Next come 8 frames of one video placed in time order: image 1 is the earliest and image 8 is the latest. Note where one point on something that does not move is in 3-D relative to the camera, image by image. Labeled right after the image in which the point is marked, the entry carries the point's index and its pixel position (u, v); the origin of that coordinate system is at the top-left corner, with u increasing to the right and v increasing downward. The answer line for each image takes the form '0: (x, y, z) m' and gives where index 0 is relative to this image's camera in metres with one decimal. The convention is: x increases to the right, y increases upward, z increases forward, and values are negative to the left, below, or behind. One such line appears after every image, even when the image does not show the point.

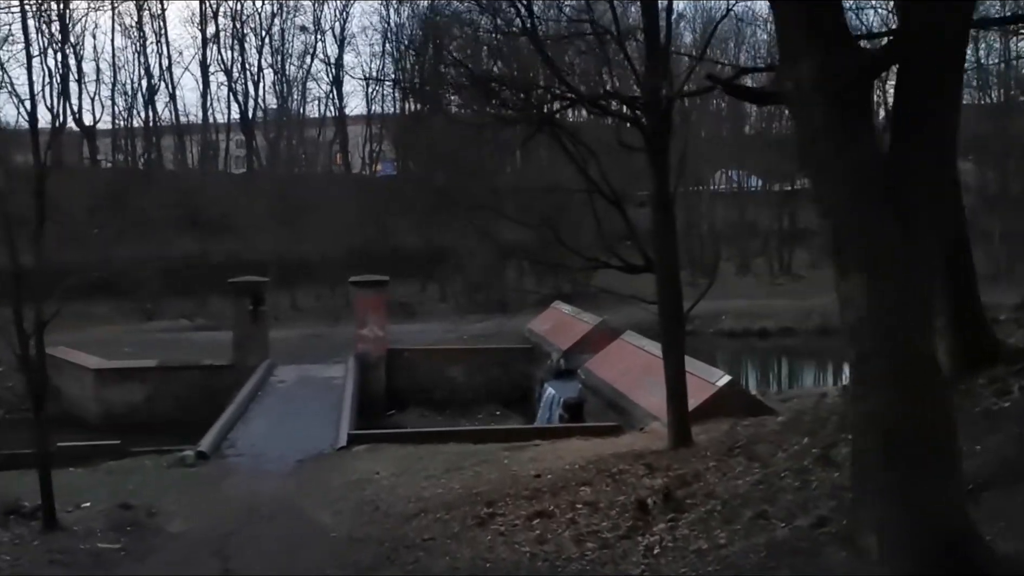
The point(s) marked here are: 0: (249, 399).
0: (-3.7, -1.6, +14.6) m
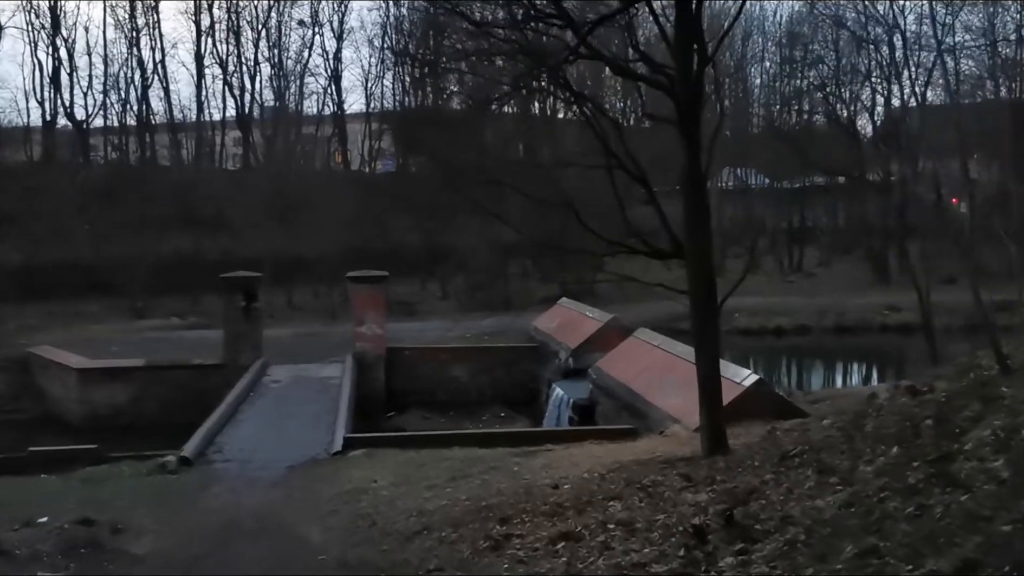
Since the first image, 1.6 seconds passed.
0: (-3.6, -1.5, +13.7) m
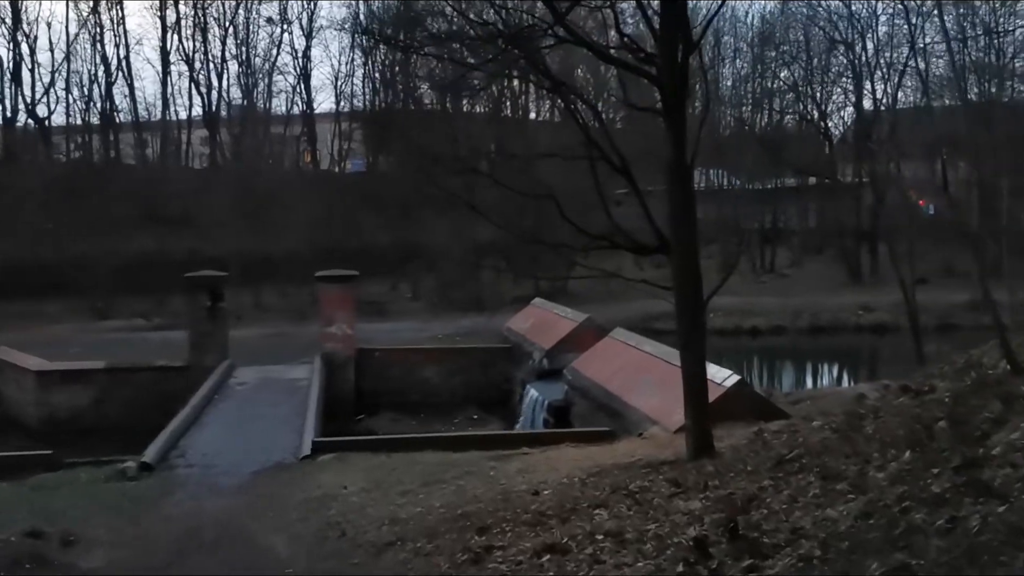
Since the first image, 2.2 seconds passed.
0: (-4.0, -1.5, +13.3) m
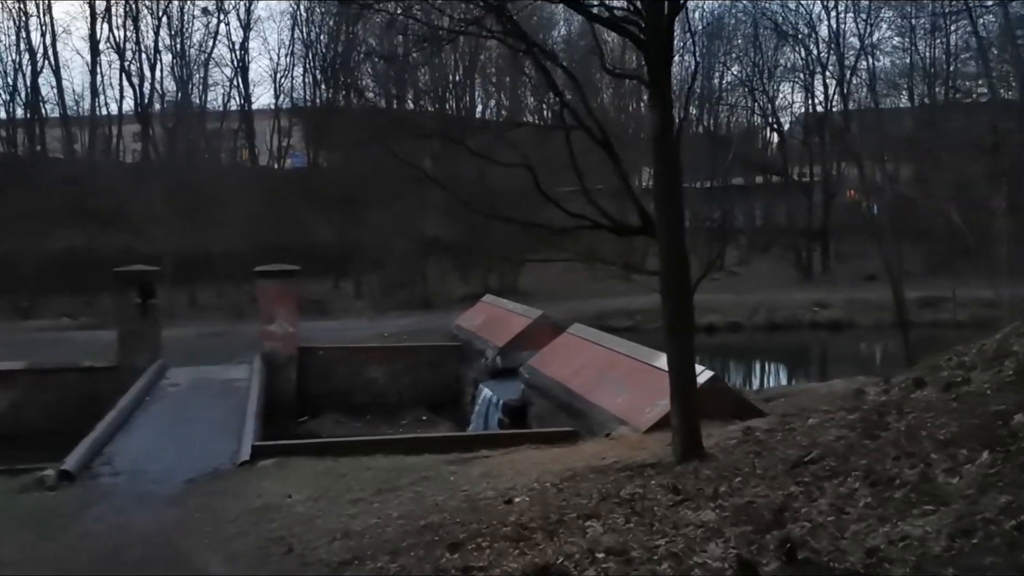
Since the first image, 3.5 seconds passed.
0: (-4.5, -1.4, +12.3) m
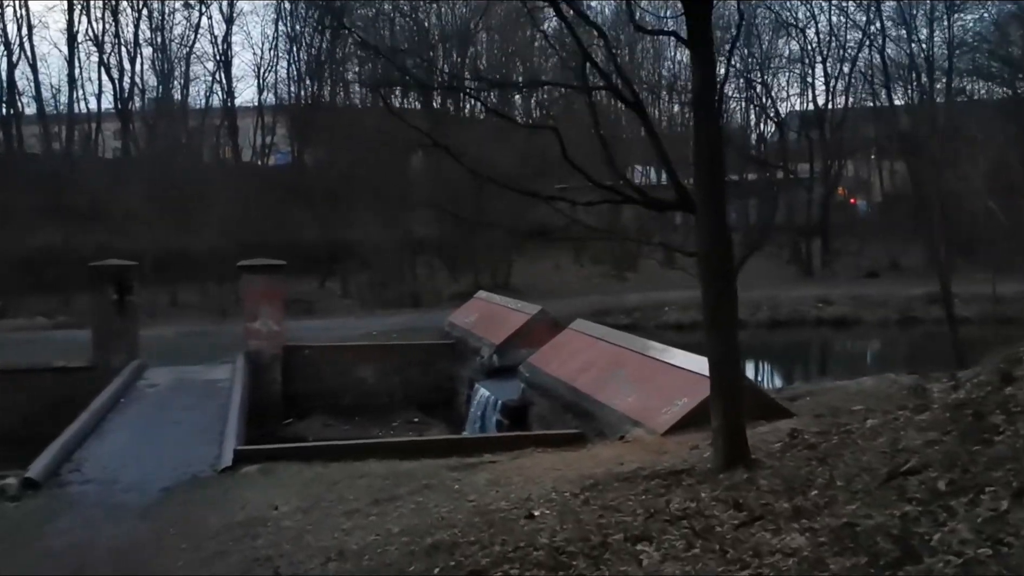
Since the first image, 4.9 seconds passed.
0: (-4.5, -1.3, +11.5) m
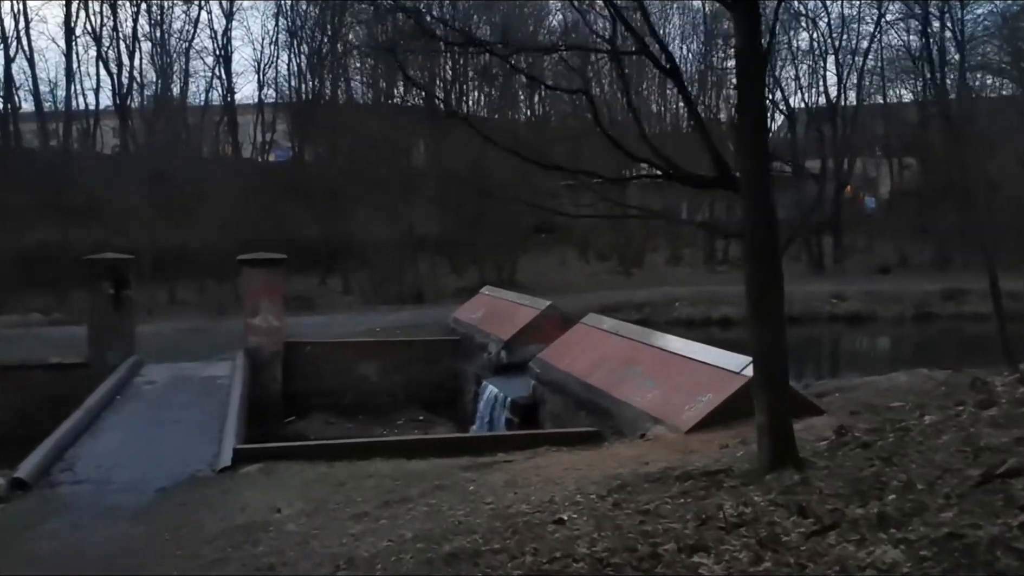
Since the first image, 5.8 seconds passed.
0: (-4.4, -1.3, +11.0) m
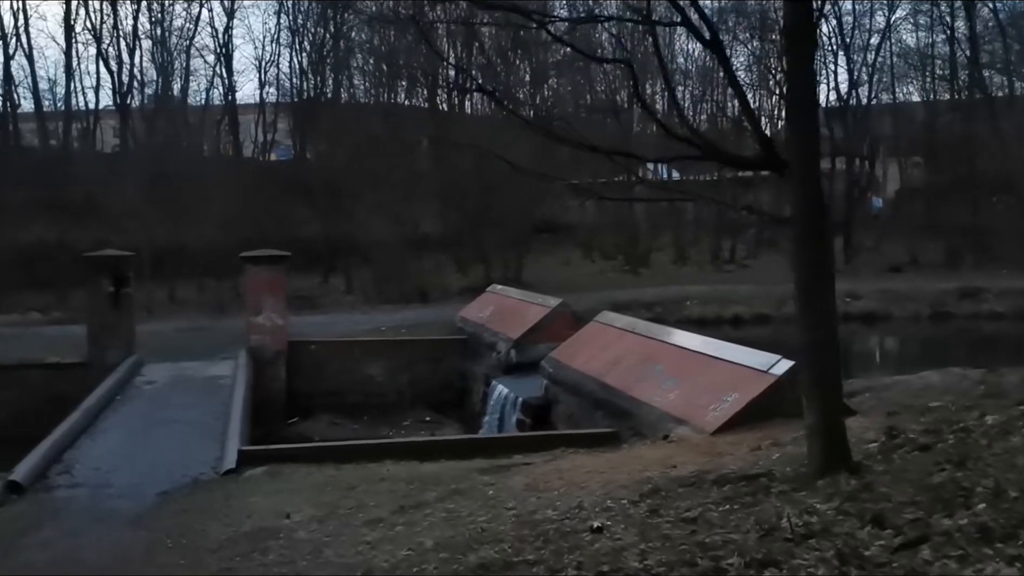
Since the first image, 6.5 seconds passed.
0: (-4.2, -1.2, +10.7) m
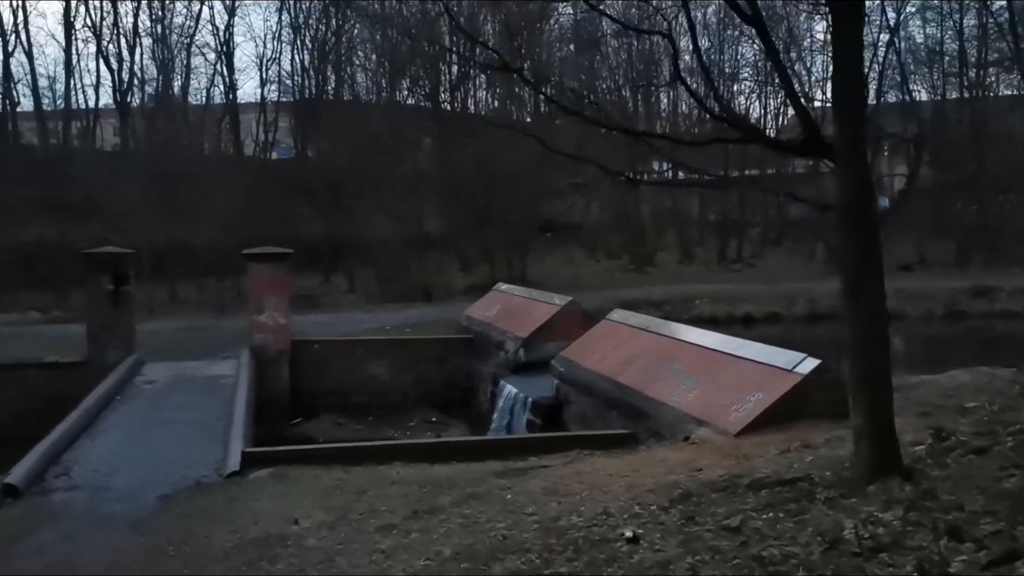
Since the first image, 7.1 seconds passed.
0: (-4.1, -1.2, +10.4) m
